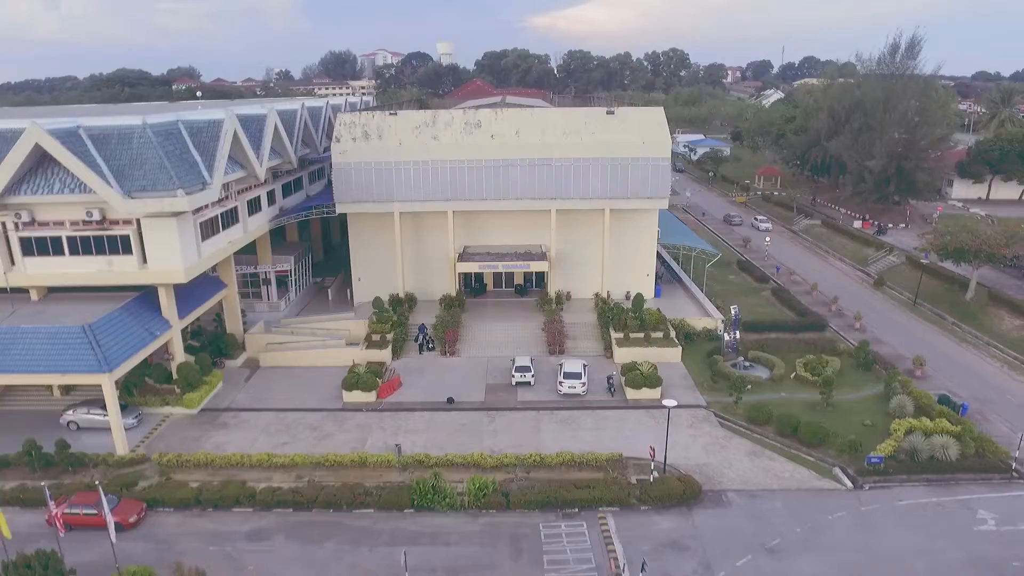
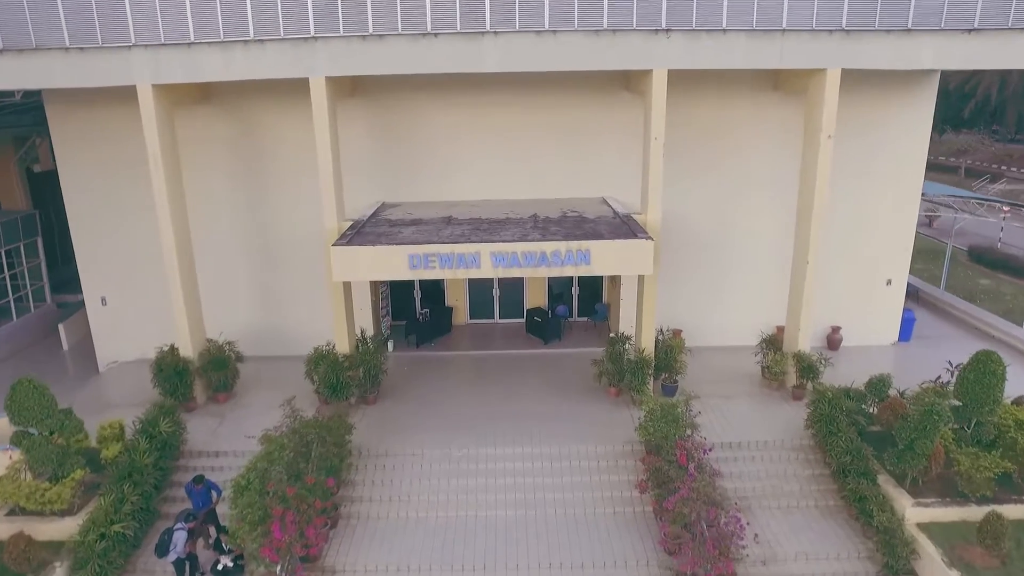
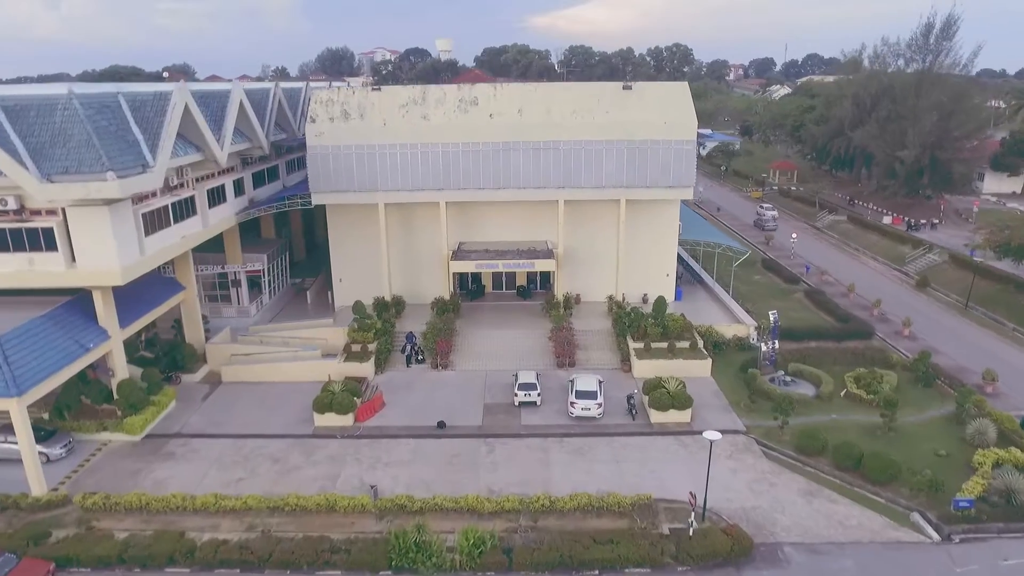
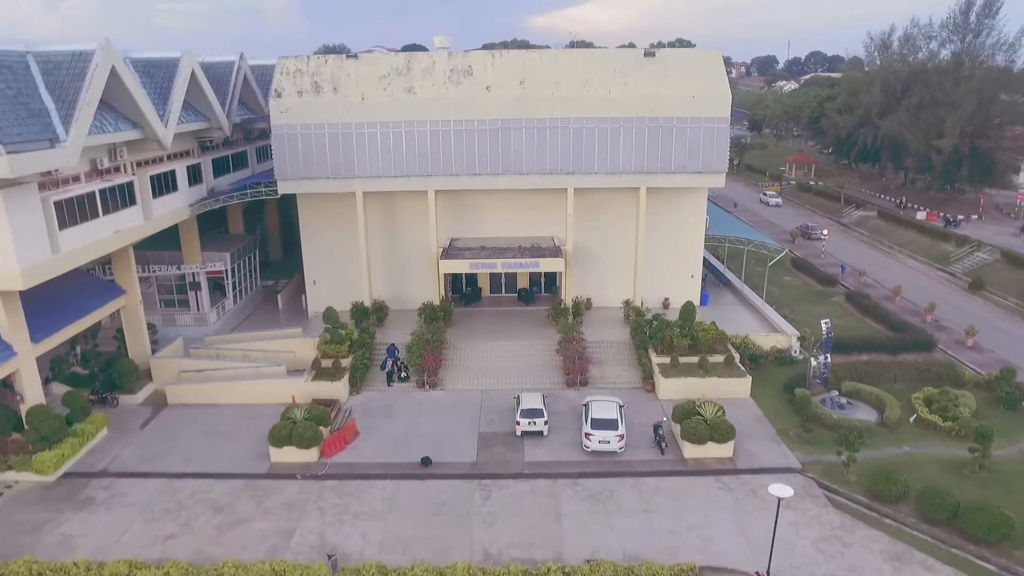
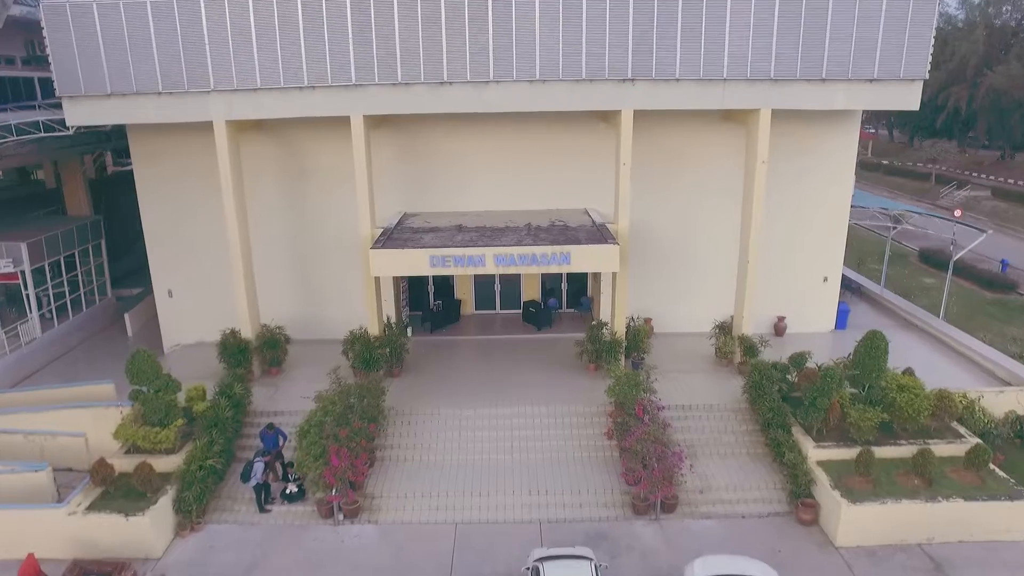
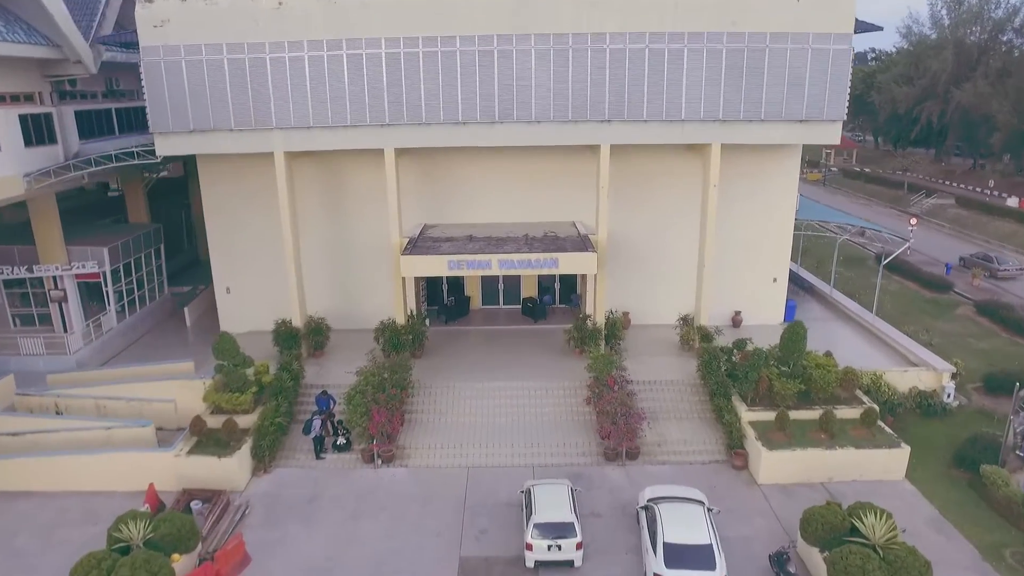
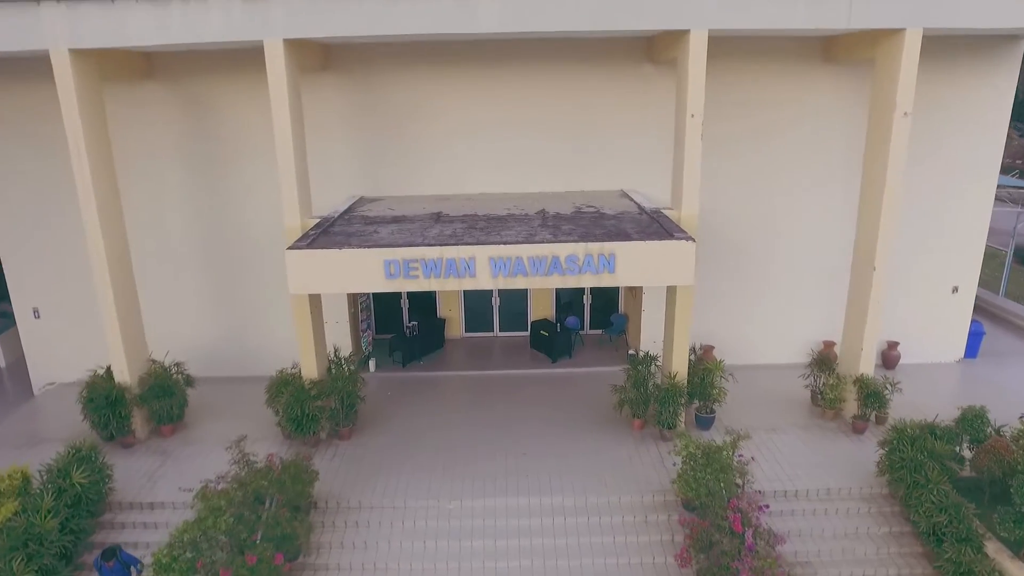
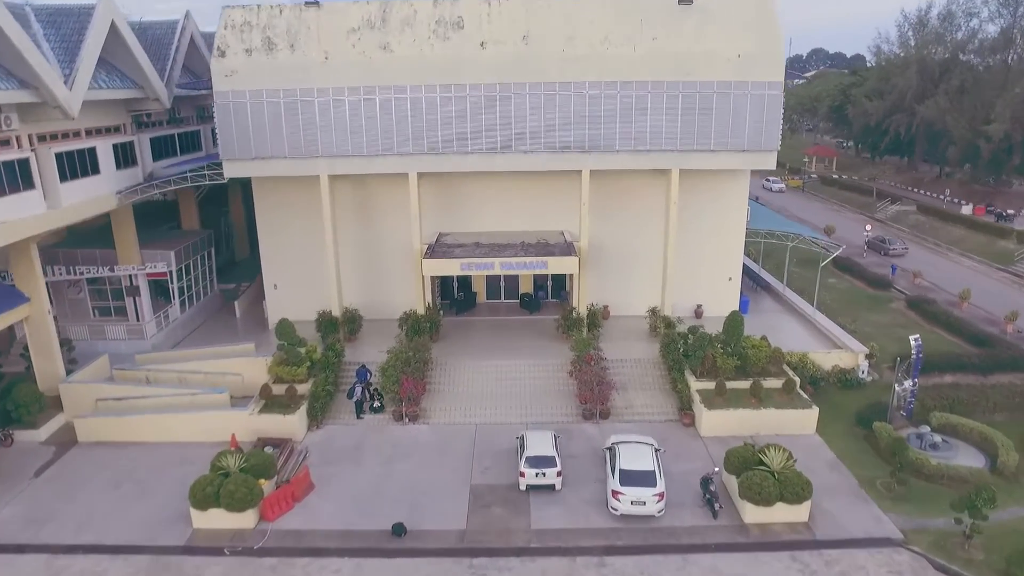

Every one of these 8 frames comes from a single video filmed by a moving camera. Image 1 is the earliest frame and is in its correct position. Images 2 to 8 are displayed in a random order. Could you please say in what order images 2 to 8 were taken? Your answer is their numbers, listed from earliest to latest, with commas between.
3, 4, 8, 6, 5, 2, 7
